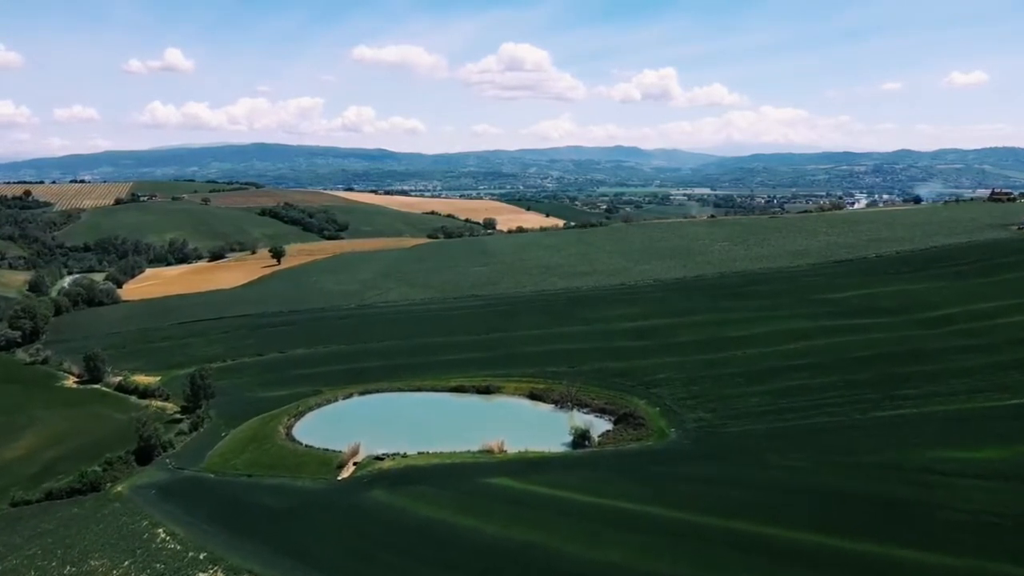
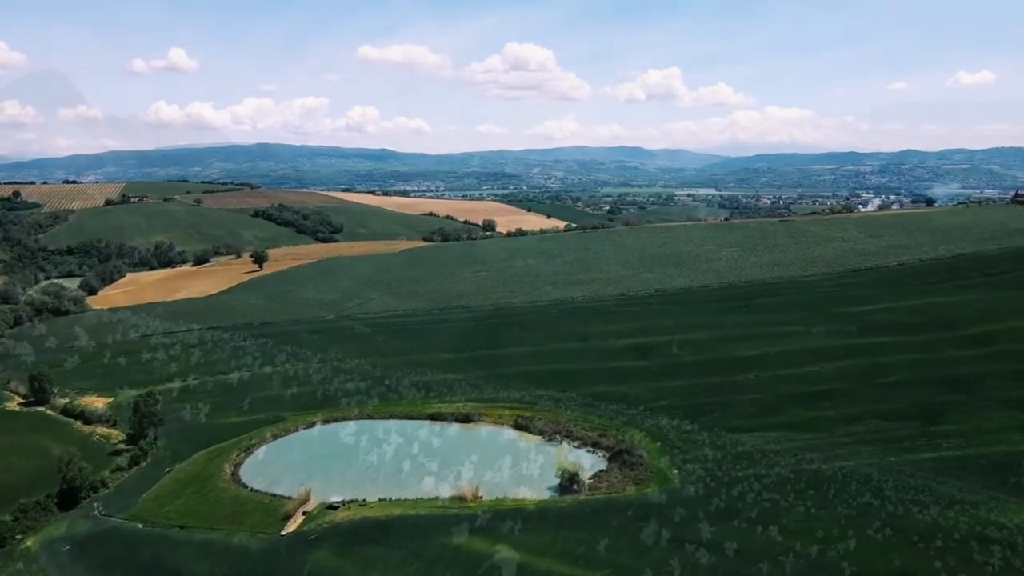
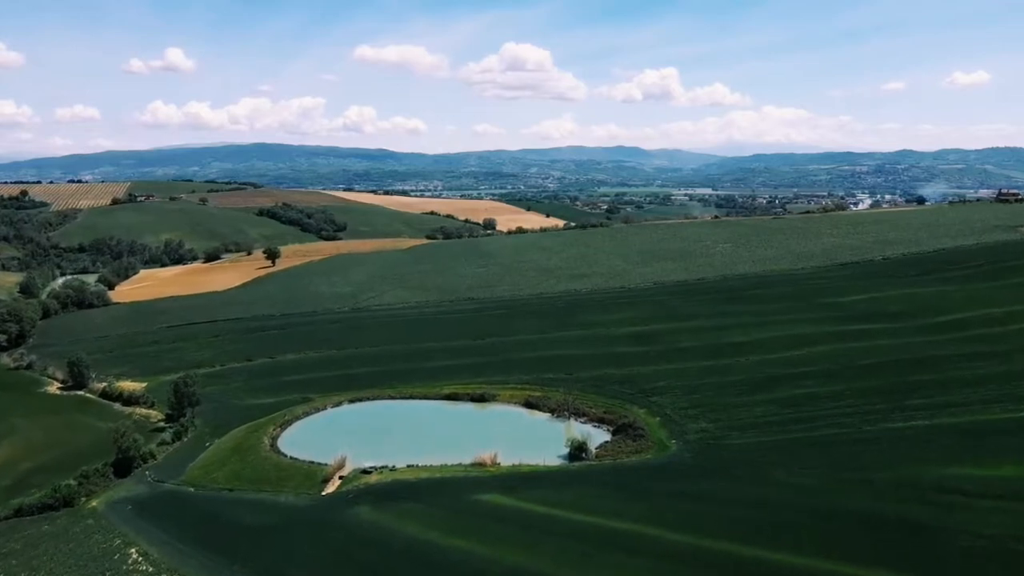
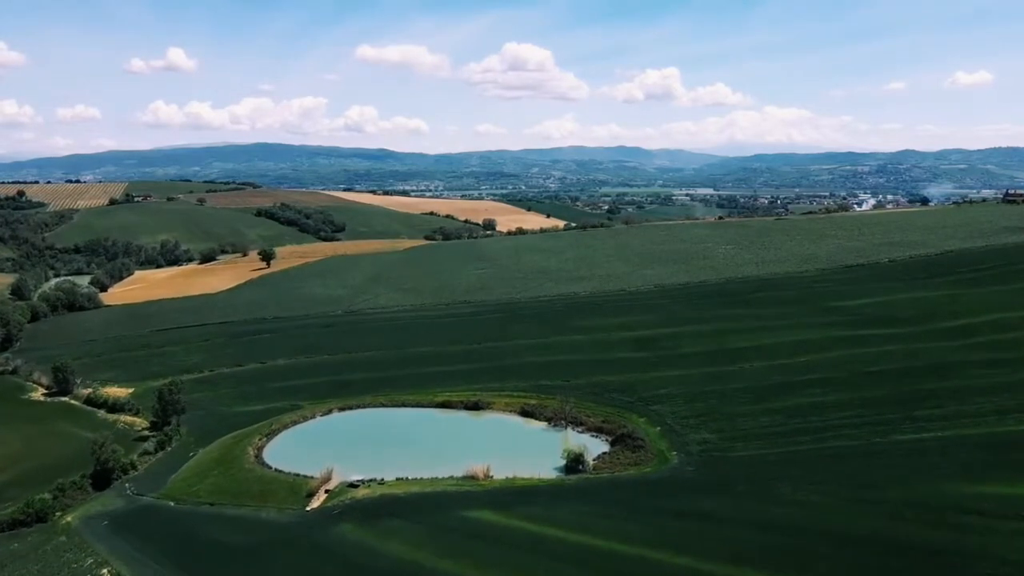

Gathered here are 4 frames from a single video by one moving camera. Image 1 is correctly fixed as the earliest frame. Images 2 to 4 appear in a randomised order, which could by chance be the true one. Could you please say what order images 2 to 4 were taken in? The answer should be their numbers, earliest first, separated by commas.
3, 4, 2
